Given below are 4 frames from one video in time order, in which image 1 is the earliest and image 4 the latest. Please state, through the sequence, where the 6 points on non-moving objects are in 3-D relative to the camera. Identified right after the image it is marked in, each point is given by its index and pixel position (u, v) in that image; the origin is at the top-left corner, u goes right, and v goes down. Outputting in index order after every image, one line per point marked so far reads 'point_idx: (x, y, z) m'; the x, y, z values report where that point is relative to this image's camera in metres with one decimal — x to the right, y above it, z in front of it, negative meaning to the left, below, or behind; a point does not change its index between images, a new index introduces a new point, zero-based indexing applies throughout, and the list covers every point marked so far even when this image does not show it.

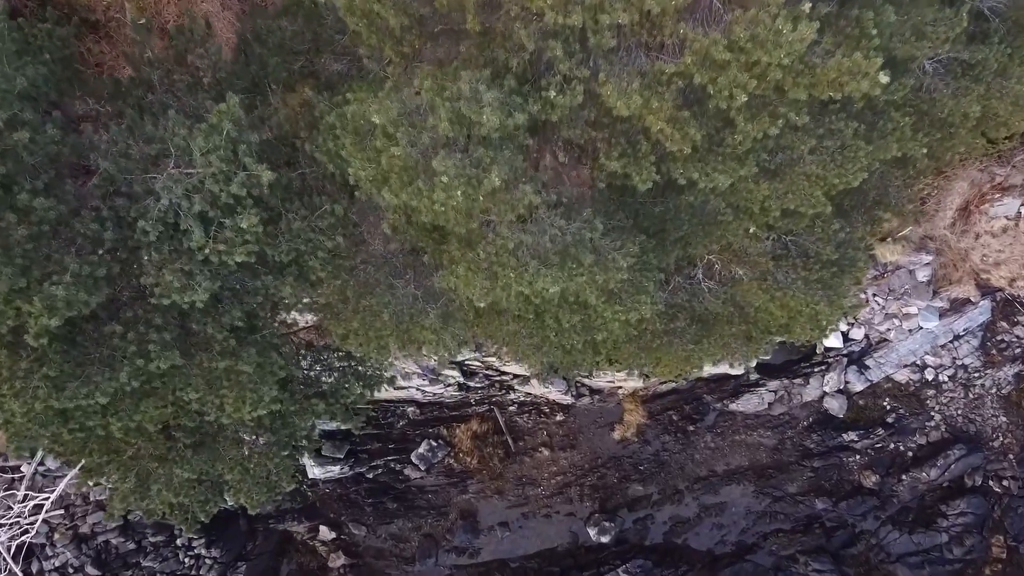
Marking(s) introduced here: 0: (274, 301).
0: (-3.2, -0.2, +10.2) m
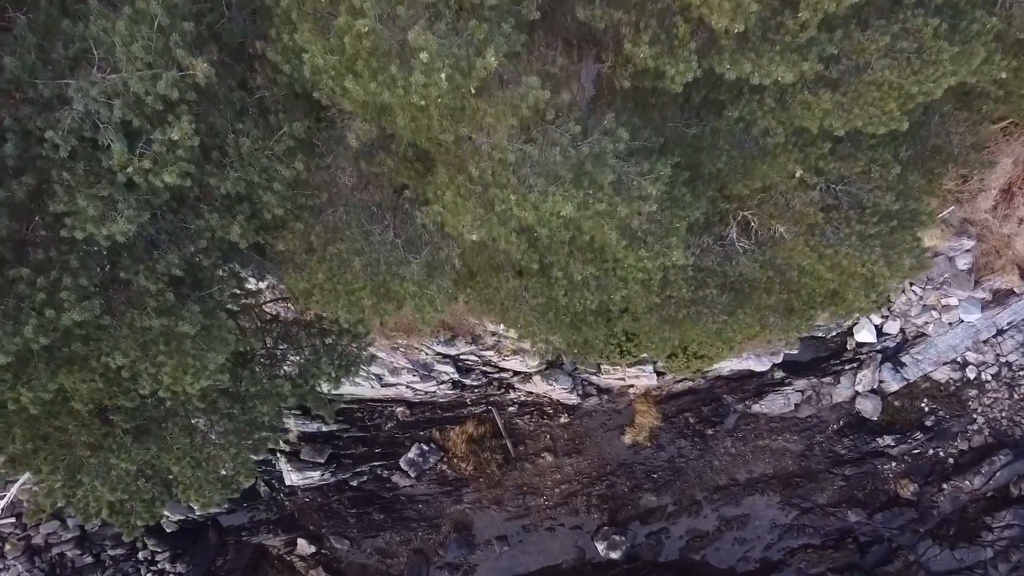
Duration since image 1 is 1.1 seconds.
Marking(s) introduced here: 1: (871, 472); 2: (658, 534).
0: (-3.2, +0.4, +8.4) m
1: (+8.1, -4.2, +17.3) m
2: (+3.4, -5.7, +18.0) m
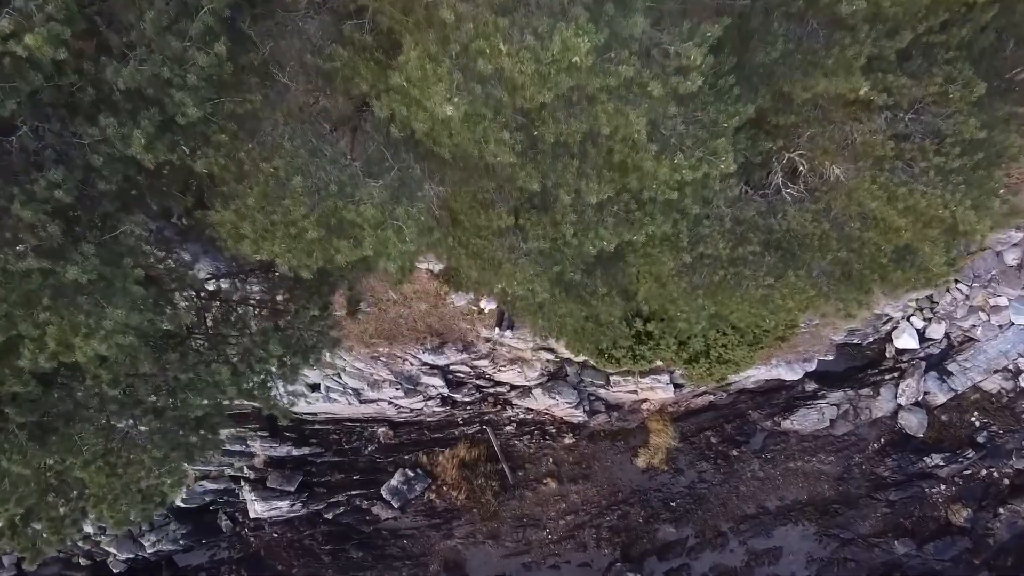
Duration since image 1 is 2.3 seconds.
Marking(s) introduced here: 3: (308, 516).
0: (-3.2, +1.0, +6.5) m
1: (+8.0, -4.1, +15.1) m
2: (+3.4, -5.7, +15.7) m
3: (-4.0, -4.5, +15.2) m
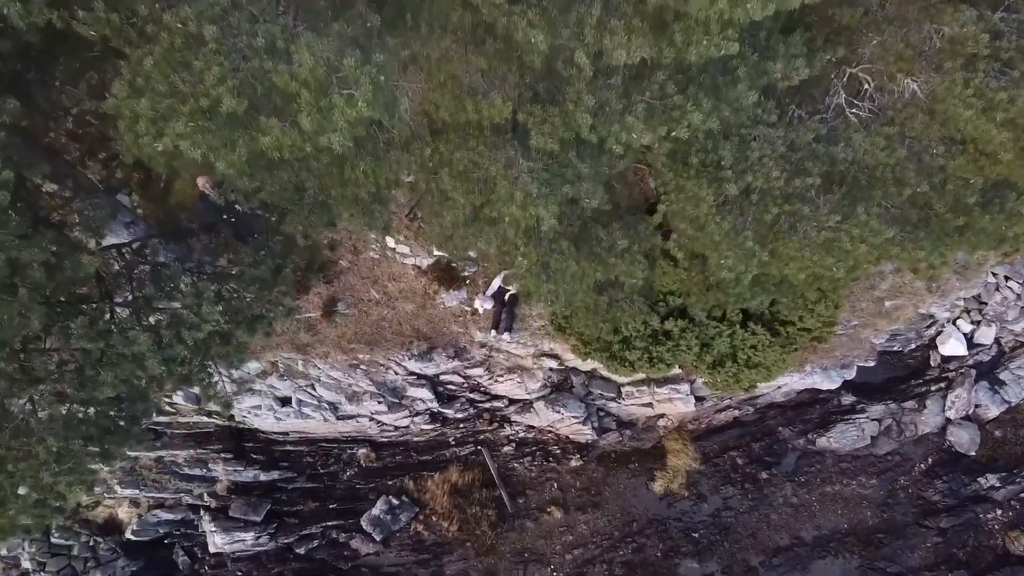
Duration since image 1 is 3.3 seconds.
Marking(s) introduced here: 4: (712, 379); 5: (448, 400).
0: (-3.2, +1.5, +4.9) m
1: (+8.0, -4.0, +13.1) m
2: (+3.4, -5.7, +13.6) m
3: (-4.0, -4.5, +13.2) m
4: (+2.7, -1.1, +10.0) m
5: (-0.9, -1.6, +11.6) m
